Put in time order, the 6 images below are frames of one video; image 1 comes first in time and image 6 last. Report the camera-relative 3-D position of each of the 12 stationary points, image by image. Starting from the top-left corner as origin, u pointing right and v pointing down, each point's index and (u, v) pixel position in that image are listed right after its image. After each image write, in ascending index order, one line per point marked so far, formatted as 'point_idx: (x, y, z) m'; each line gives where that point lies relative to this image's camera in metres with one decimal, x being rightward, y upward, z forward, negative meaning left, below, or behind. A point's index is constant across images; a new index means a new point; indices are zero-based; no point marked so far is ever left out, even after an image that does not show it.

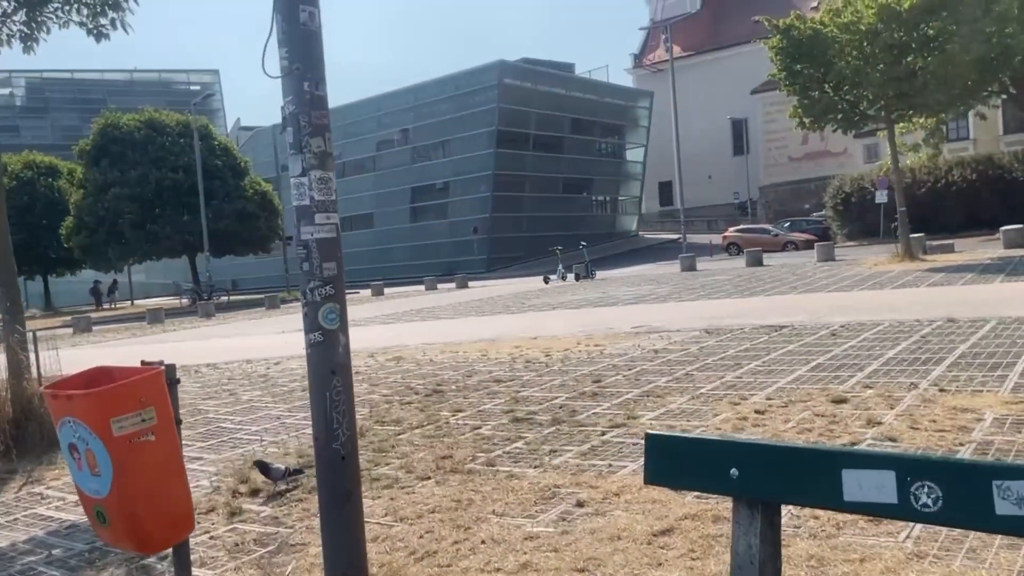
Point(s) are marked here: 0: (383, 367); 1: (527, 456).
0: (-1.9, -1.2, +12.0) m
1: (+0.1, -1.3, +6.2) m
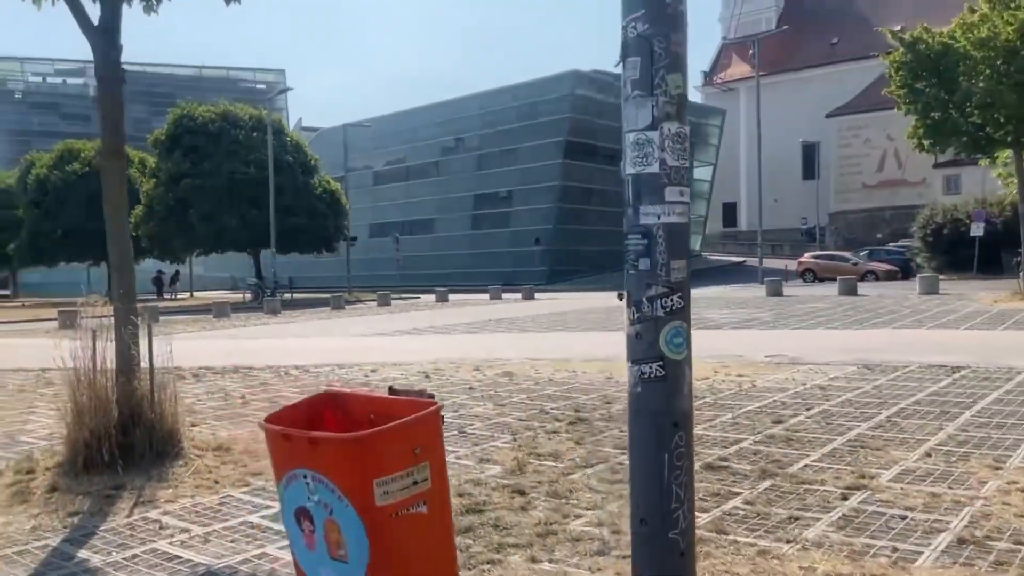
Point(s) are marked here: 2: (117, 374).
0: (-0.2, -1.3, +10.8) m
1: (+1.5, -1.4, +4.9) m
2: (-3.2, -0.7, +6.7) m
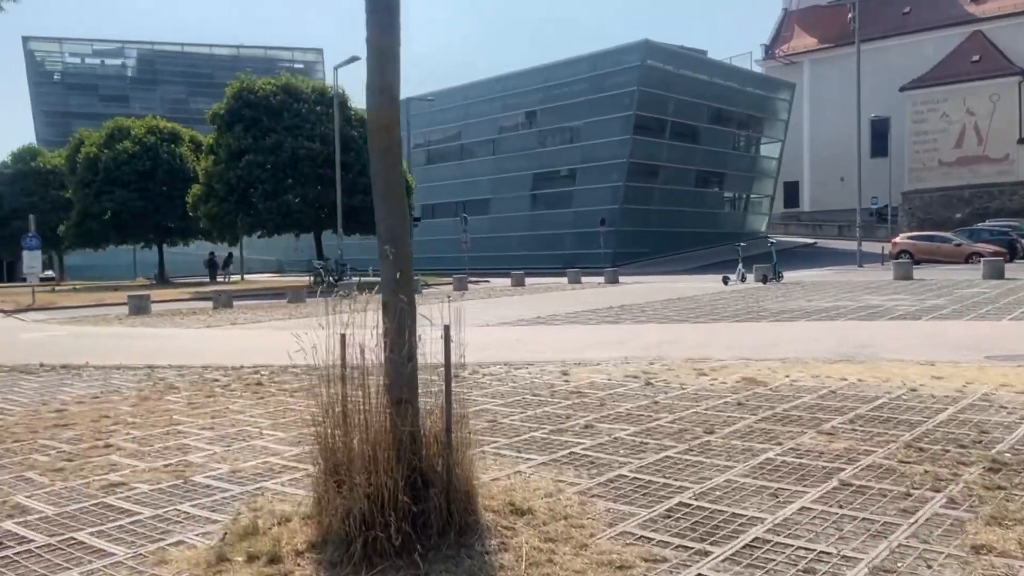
0: (+2.5, -1.1, +8.3) m
1: (+4.0, -1.3, +2.4) m
2: (-0.6, -0.6, +4.3) m
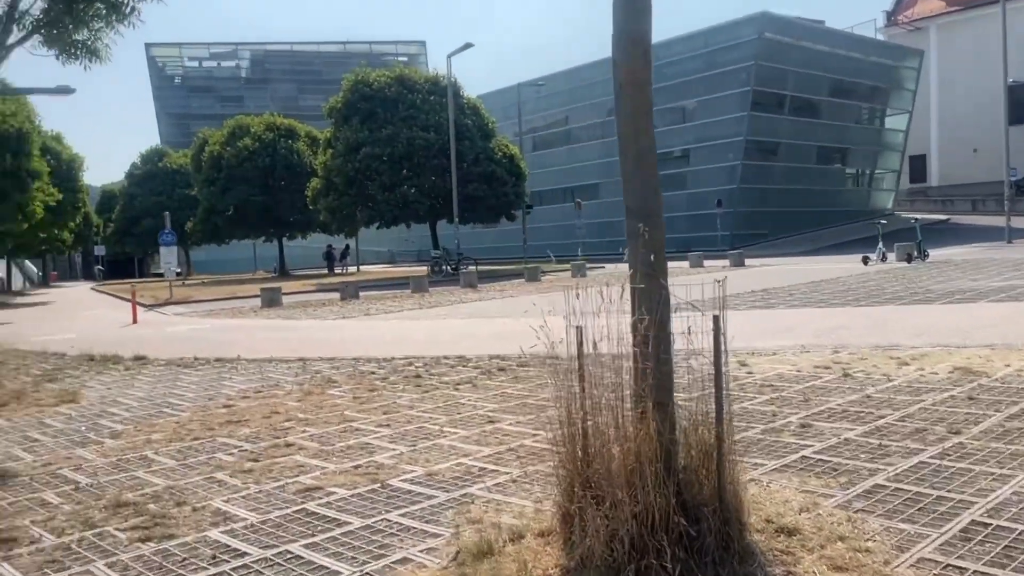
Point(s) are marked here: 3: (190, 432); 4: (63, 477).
0: (+4.2, -0.9, +7.3) m
1: (+5.0, -1.2, +1.3) m
2: (+0.7, -0.5, +3.7) m
3: (-3.0, -1.3, +7.8) m
4: (-3.4, -1.5, +6.4) m
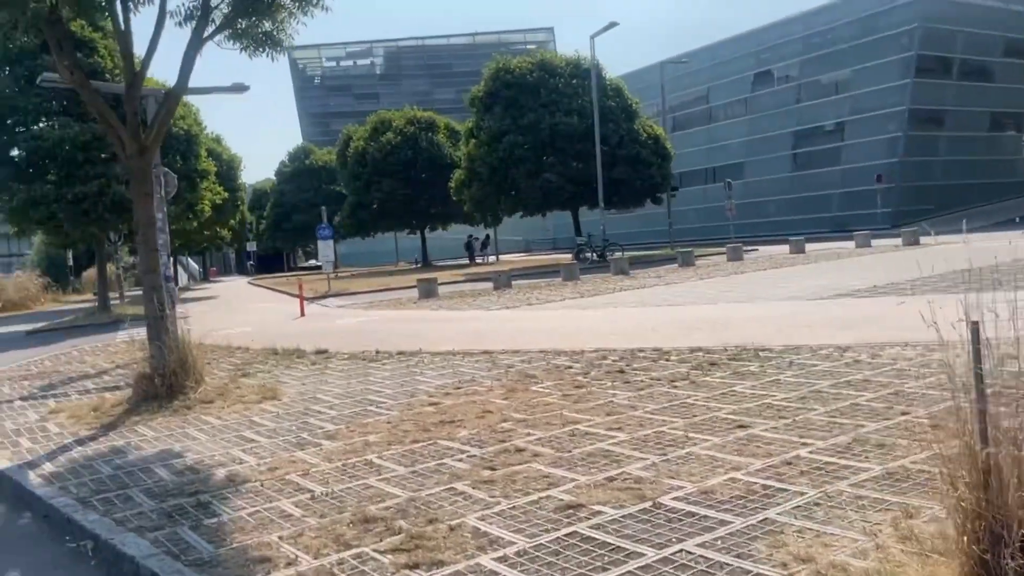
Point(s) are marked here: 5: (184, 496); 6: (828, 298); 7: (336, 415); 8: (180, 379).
0: (+6.1, -0.7, +5.8) m
1: (+6.0, -1.1, -0.3) m
2: (+2.0, -0.5, +2.7) m
3: (-0.9, -1.3, +7.3) m
4: (-1.6, -1.4, +6.1) m
5: (-2.3, -1.5, +6.0) m
6: (+5.9, -0.2, +15.0) m
7: (-1.8, -1.3, +8.5) m
8: (-3.8, -1.1, +9.7) m
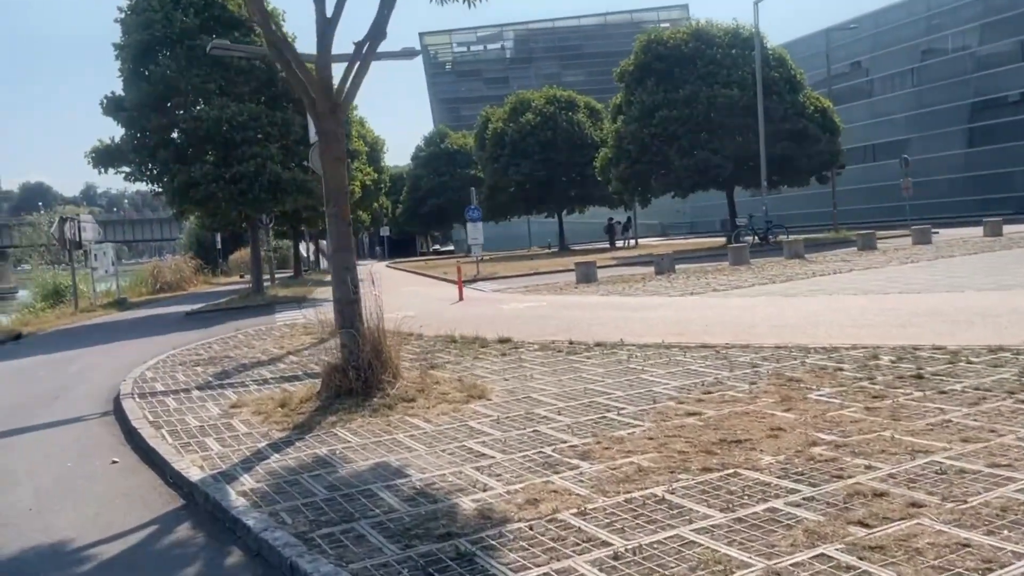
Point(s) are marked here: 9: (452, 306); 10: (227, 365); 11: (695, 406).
0: (+7.9, -0.7, +3.1) m
1: (+6.9, -1.2, -2.9) m
2: (+3.5, -0.4, +0.6) m
3: (+1.2, -1.1, +5.6) m
4: (+0.3, -1.3, +4.5) m
5: (-0.4, -1.4, +4.5) m
6: (+9.0, 0.0, +12.2) m
7: (+0.5, -1.1, +6.9) m
8: (-1.4, -0.9, +8.4) m
9: (-1.4, -0.4, +20.0) m
10: (-4.1, -1.1, +11.9) m
11: (+1.6, -1.0, +7.2) m
